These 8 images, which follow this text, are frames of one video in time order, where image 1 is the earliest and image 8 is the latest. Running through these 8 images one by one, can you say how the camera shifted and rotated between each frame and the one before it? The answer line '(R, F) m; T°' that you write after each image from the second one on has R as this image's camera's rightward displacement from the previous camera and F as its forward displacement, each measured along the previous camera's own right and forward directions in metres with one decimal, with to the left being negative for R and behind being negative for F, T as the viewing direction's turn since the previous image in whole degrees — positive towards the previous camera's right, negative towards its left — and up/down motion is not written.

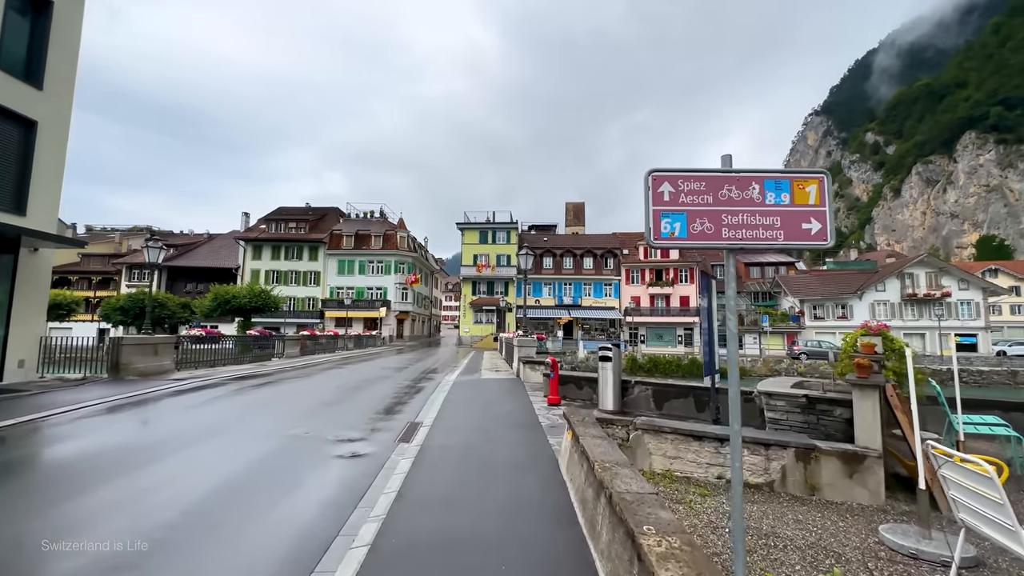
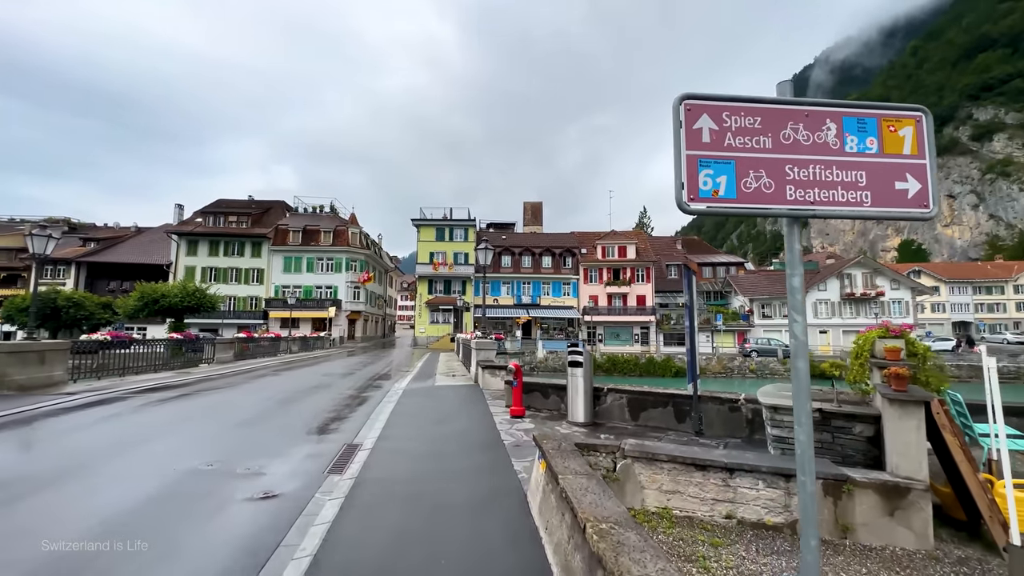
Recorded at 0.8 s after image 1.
(0.0, +0.9) m; +5°
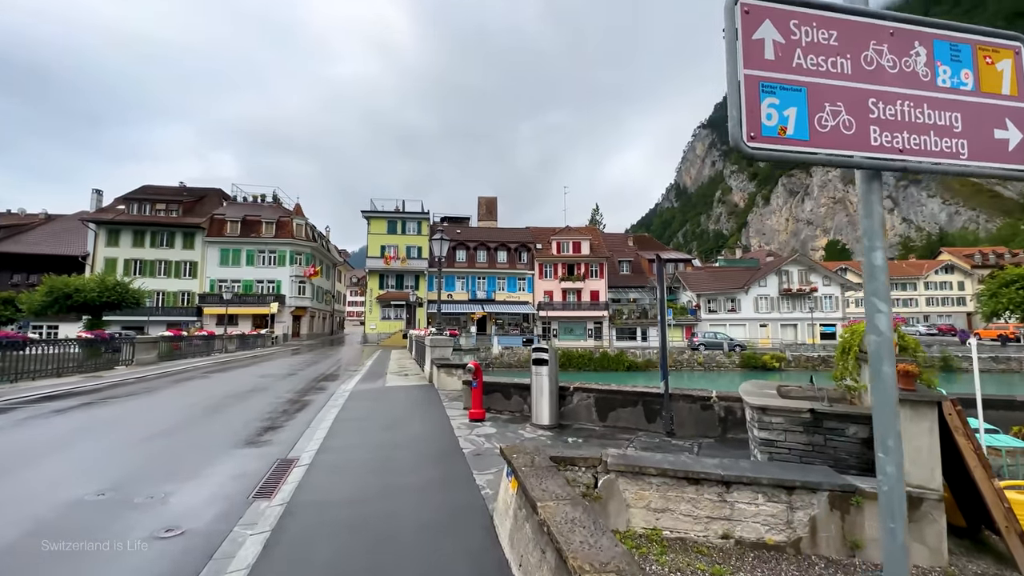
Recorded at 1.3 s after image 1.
(-0.1, +0.5) m; +6°
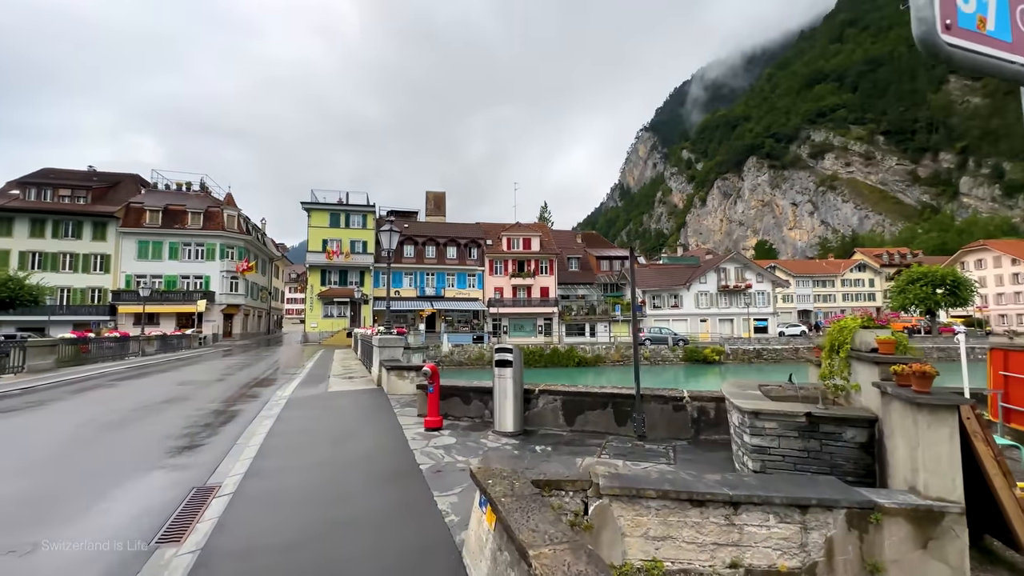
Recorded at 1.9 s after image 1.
(-0.1, +0.5) m; +7°
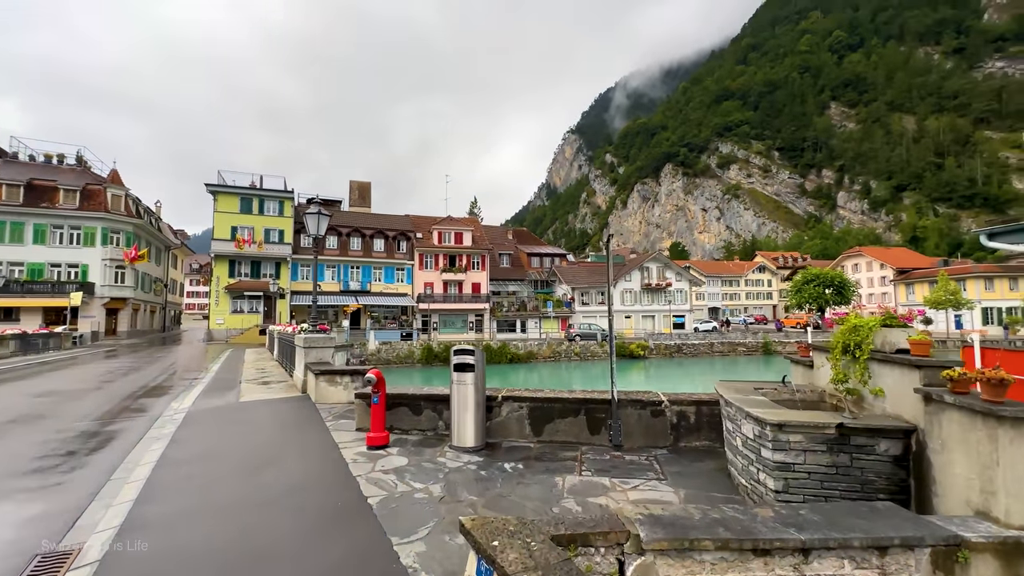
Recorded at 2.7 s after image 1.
(-0.4, +0.7) m; +9°
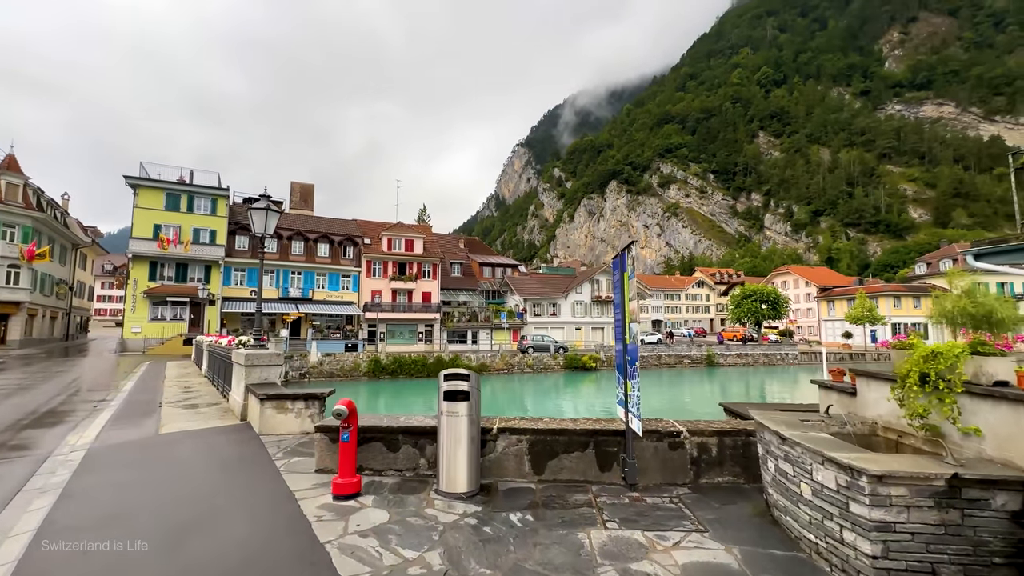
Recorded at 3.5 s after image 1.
(-0.5, +0.7) m; +7°
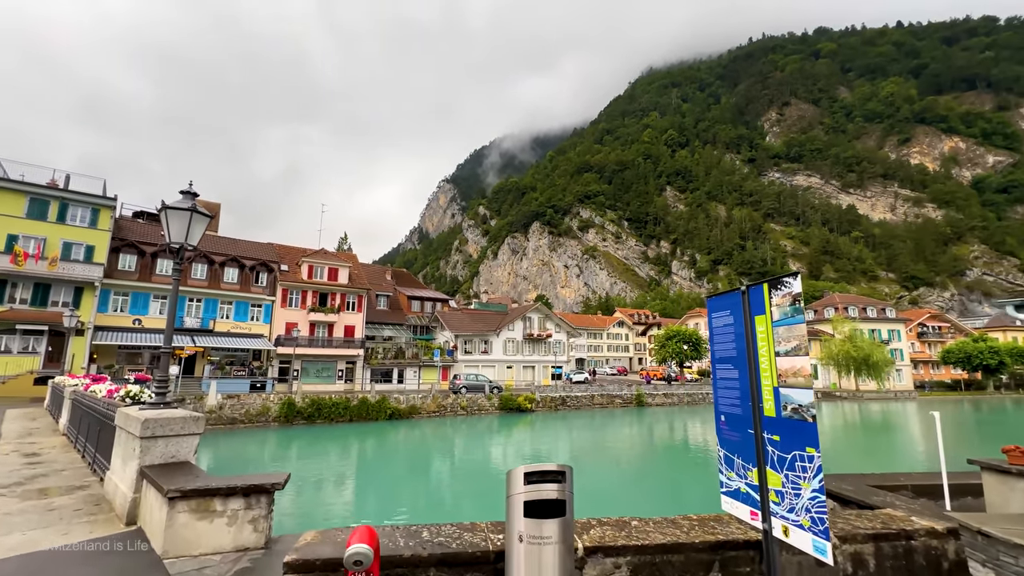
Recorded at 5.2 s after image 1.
(-1.1, +1.4) m; +10°
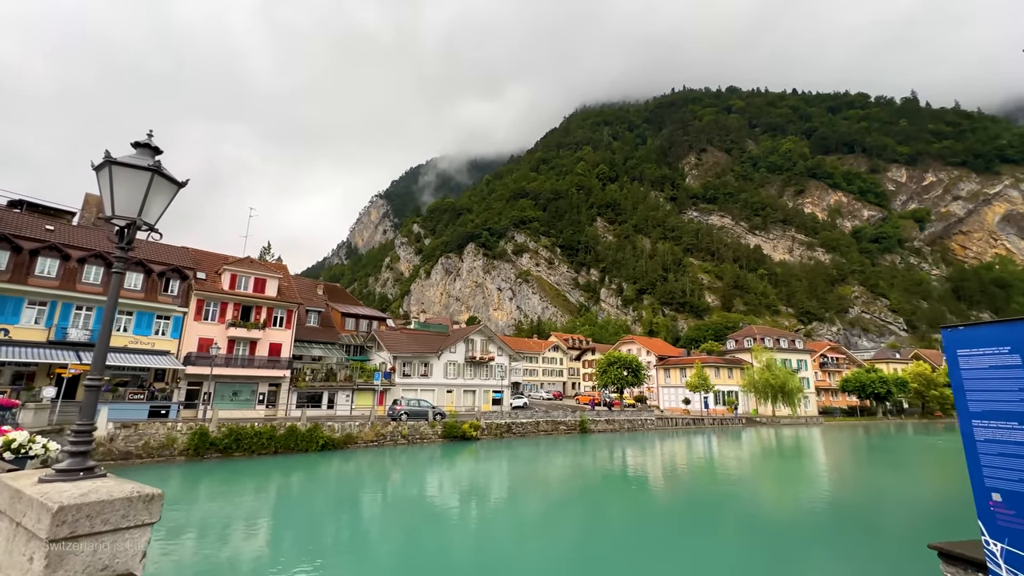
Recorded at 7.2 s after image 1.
(-1.4, +1.3) m; +9°
